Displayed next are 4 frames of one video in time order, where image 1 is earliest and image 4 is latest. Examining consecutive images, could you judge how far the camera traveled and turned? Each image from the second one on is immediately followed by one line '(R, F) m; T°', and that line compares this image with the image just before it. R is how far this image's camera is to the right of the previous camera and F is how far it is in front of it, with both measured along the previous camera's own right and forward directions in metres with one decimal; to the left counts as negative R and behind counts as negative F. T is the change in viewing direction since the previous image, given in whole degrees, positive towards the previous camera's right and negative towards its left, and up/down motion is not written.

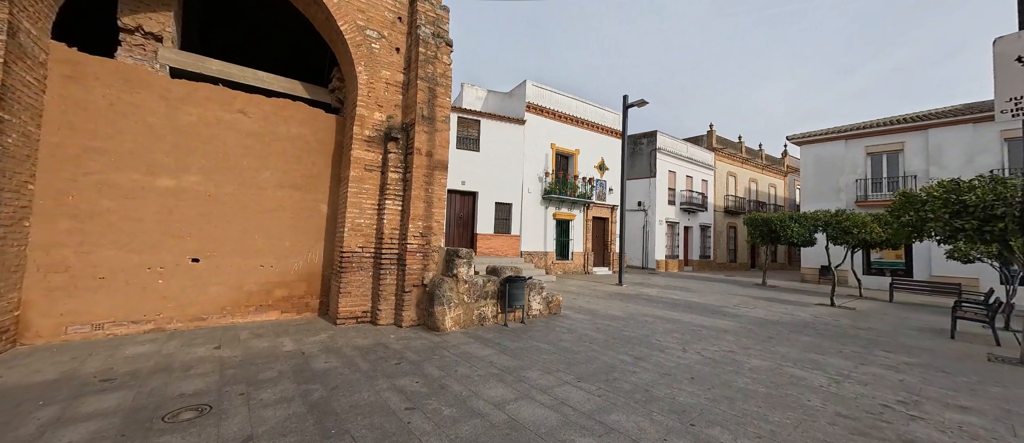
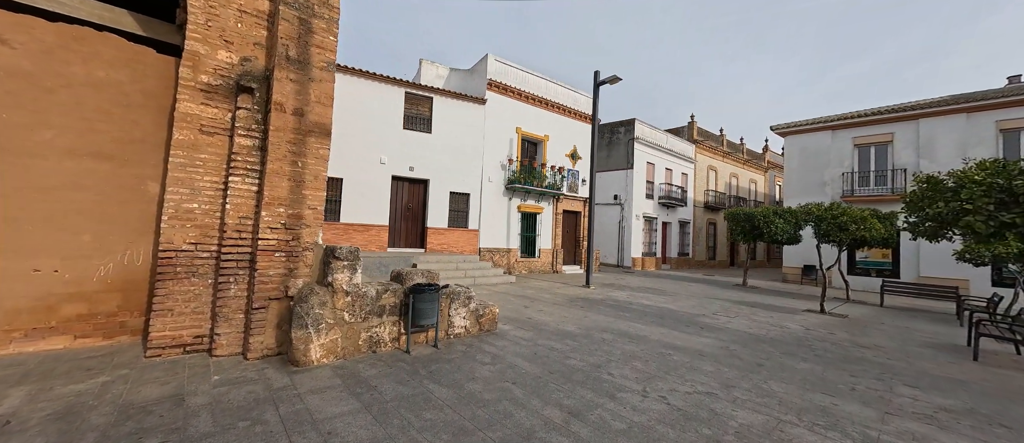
(+0.9, +1.6) m; +2°
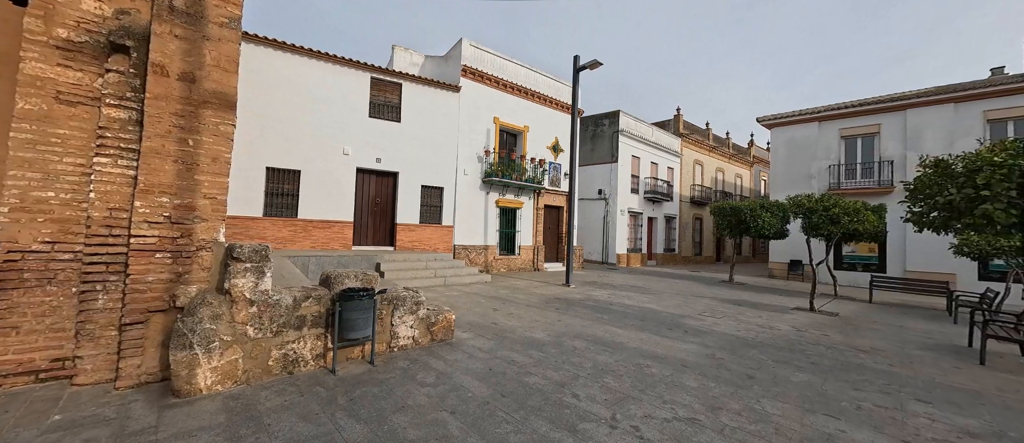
(+0.4, +0.7) m; +2°
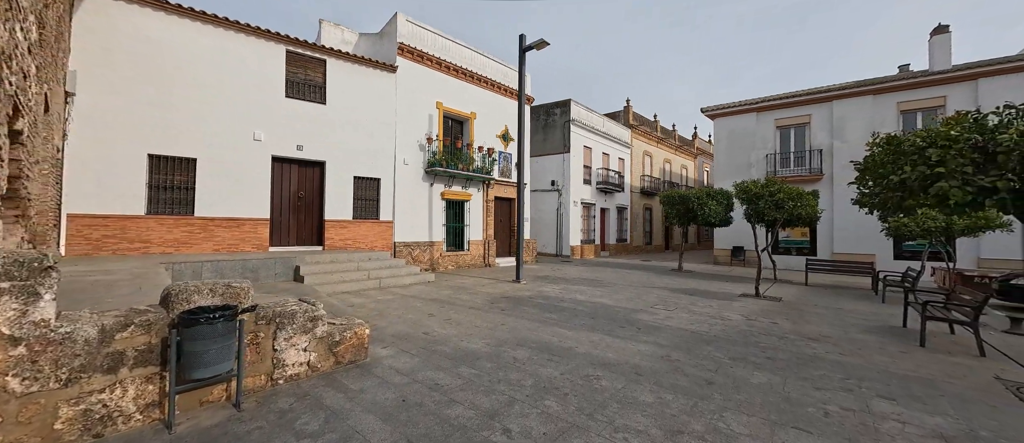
(+0.4, +0.8) m; +7°
